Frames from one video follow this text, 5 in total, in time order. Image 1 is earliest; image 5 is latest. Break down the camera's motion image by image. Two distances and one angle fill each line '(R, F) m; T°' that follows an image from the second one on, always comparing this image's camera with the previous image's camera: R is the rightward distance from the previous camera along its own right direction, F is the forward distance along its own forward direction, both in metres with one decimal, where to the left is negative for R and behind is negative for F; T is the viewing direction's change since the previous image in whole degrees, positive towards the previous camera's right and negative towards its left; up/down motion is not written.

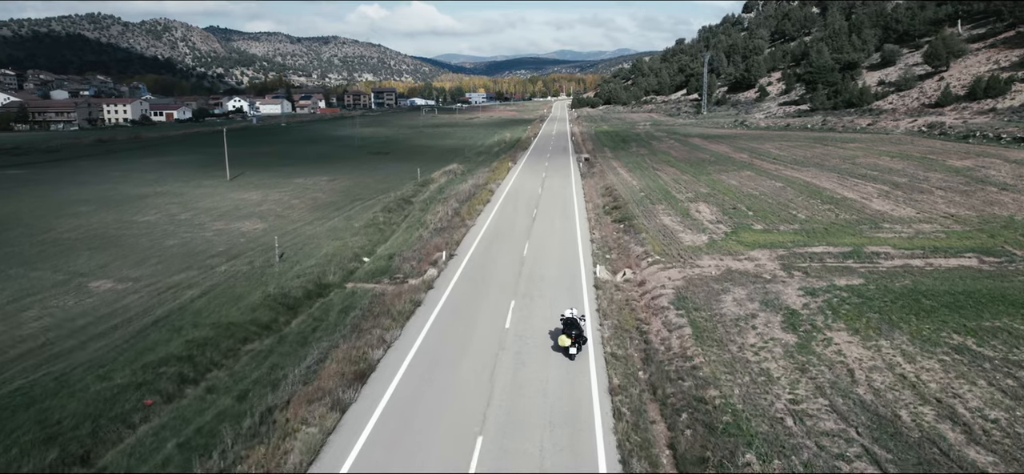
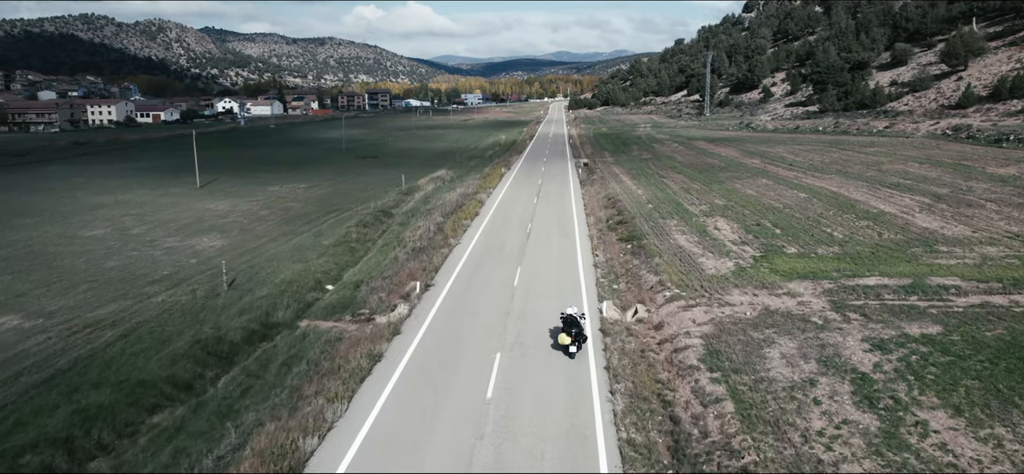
(+0.3, +5.0) m; 0°
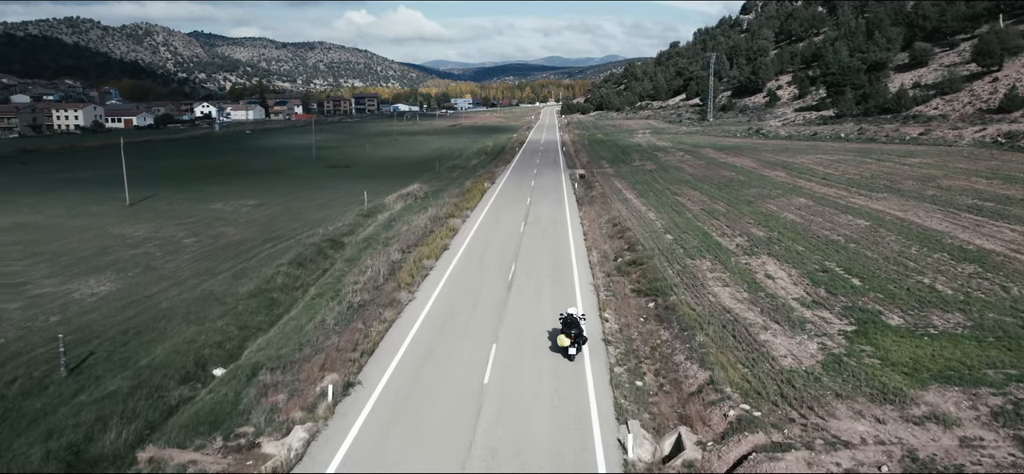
(+0.5, +8.9) m; +1°
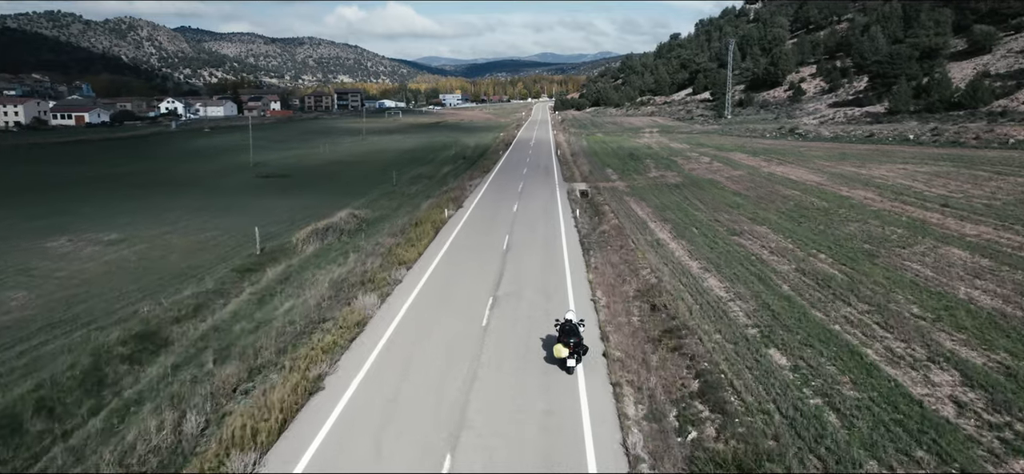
(+0.9, +16.2) m; +1°
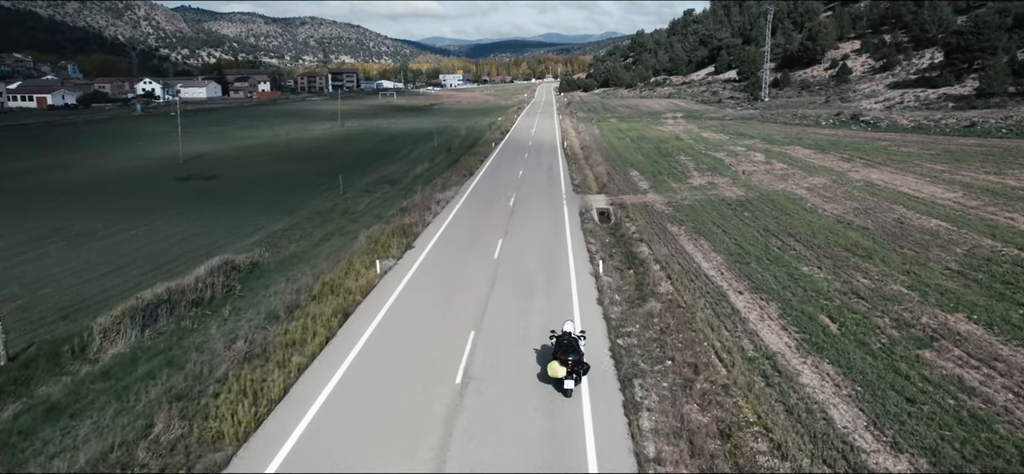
(+0.7, +14.8) m; 0°
